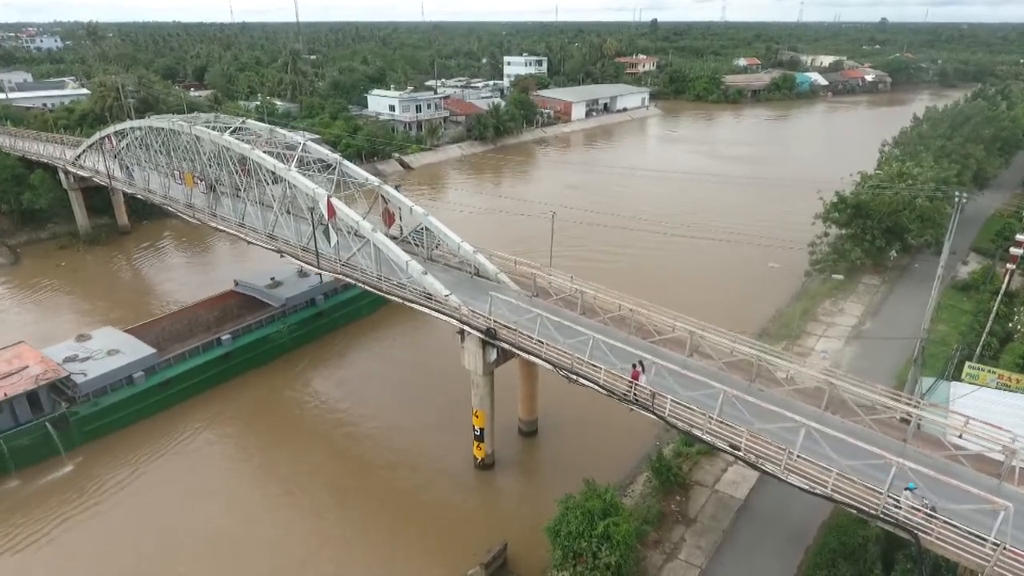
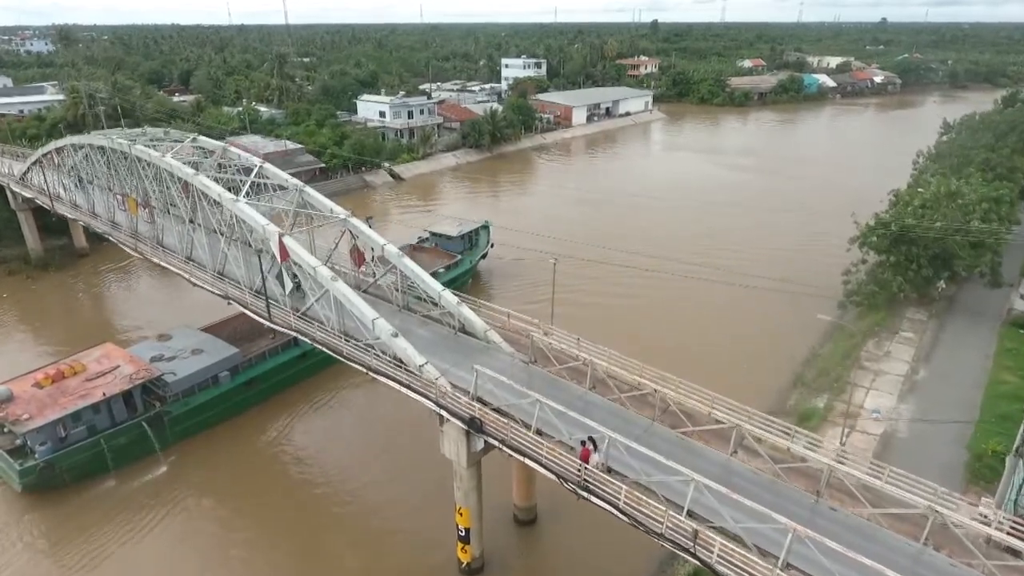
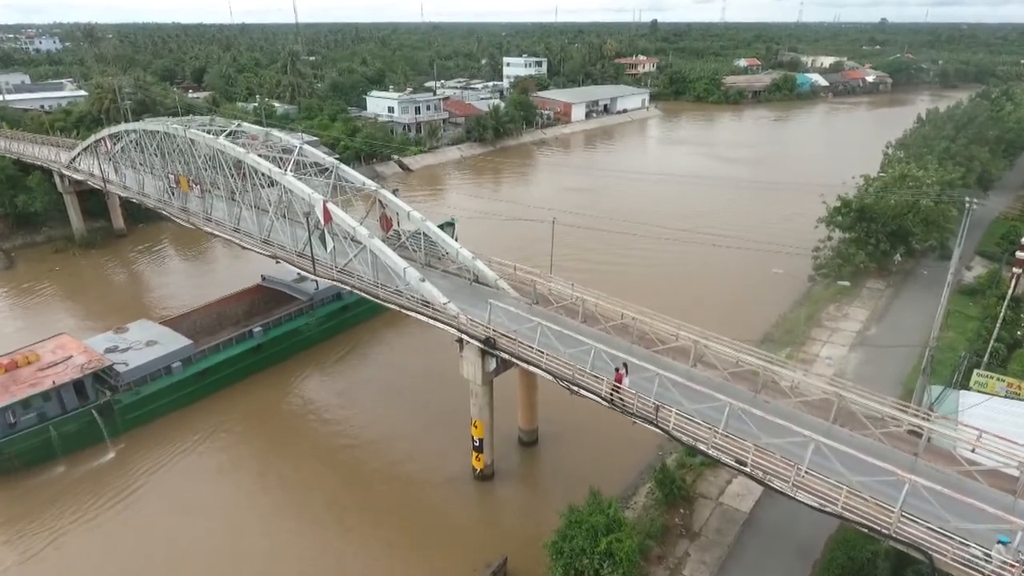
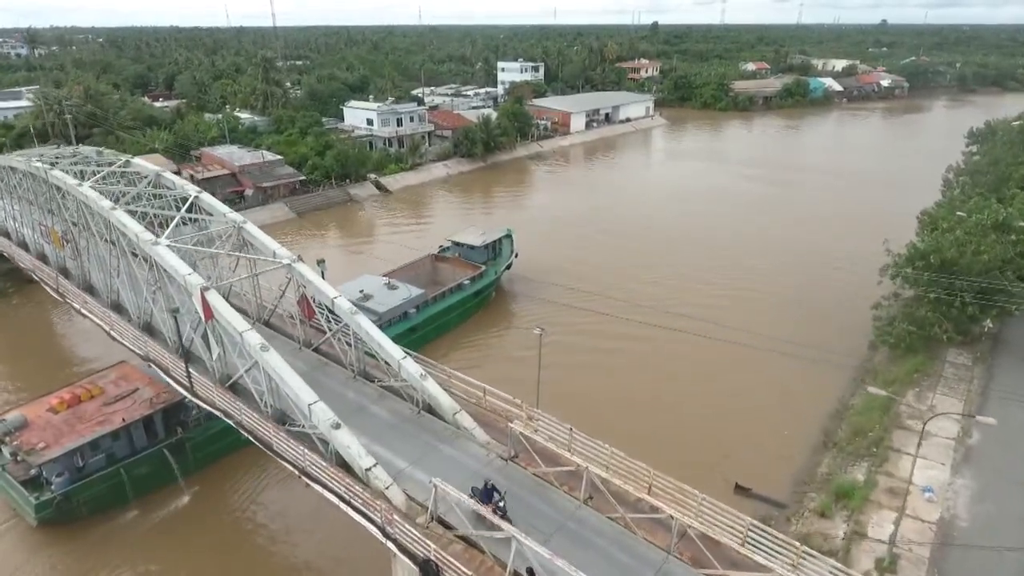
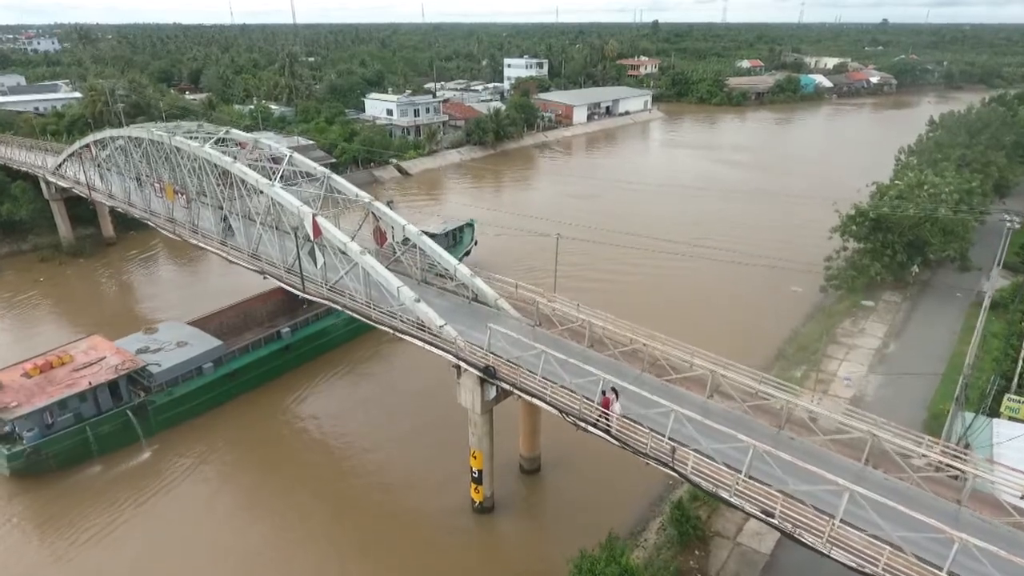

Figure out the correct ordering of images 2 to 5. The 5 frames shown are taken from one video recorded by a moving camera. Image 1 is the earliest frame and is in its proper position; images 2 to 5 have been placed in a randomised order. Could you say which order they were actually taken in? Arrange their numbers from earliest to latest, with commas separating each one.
3, 5, 2, 4
